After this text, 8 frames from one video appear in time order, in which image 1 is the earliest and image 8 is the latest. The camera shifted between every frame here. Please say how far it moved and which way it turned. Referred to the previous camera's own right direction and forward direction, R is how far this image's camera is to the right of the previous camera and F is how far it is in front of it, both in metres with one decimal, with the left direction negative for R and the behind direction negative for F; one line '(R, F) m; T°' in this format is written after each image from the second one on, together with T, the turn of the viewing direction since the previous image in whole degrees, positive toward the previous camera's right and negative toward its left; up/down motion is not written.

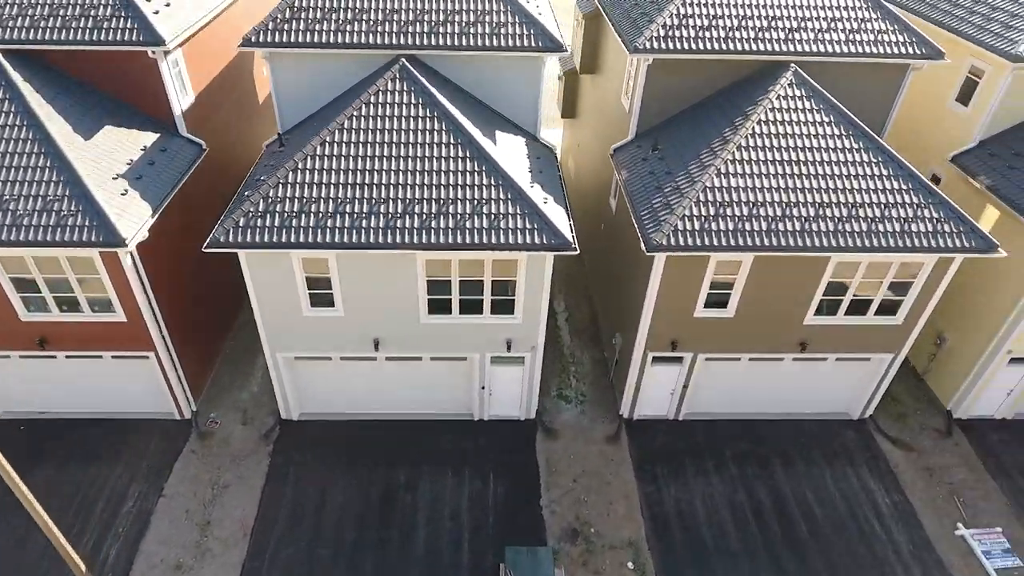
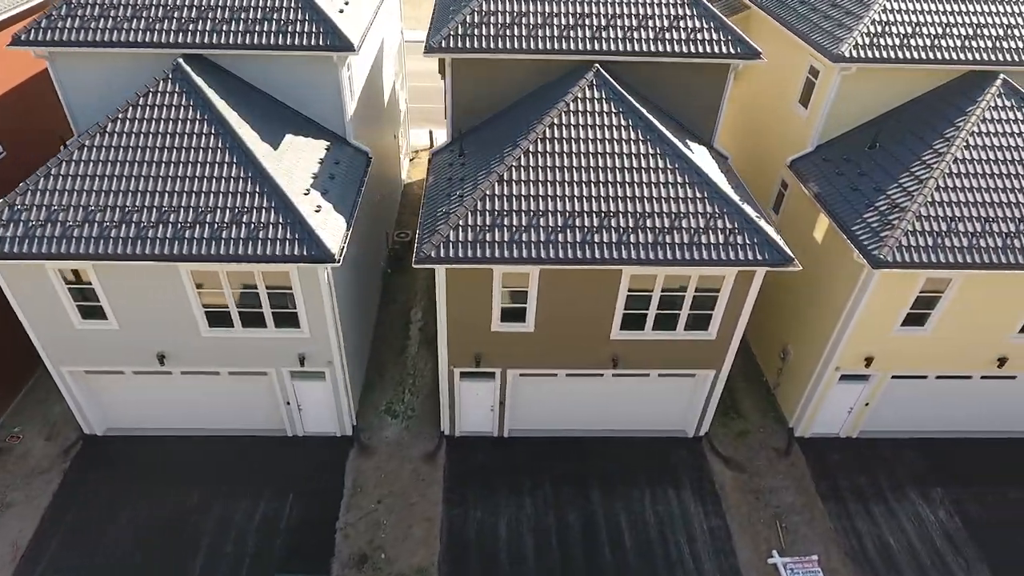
(+4.5, +0.7) m; 0°
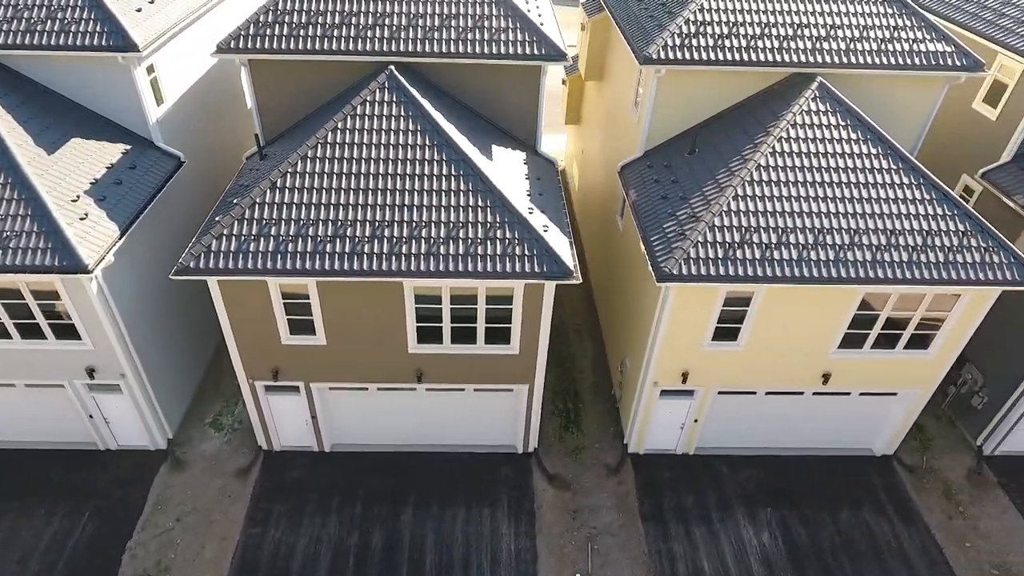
(+4.2, +0.6) m; 0°
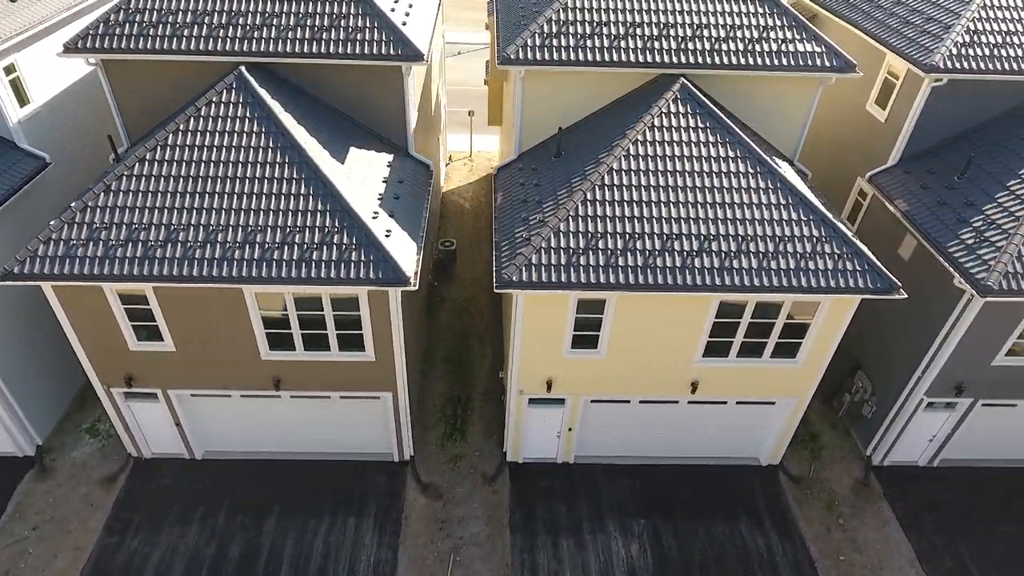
(+2.9, +0.3) m; 0°
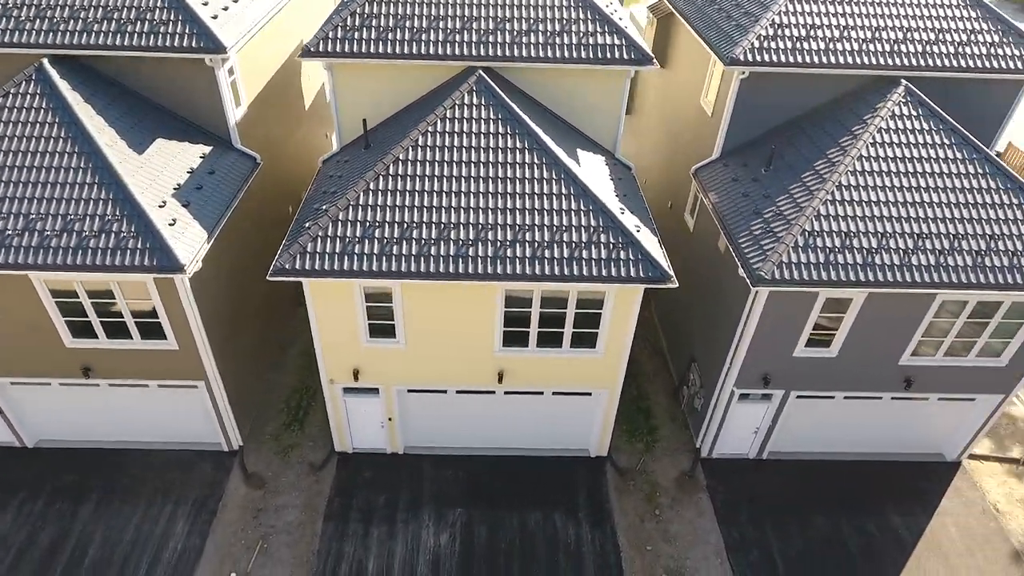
(+4.0, -0.1) m; 0°
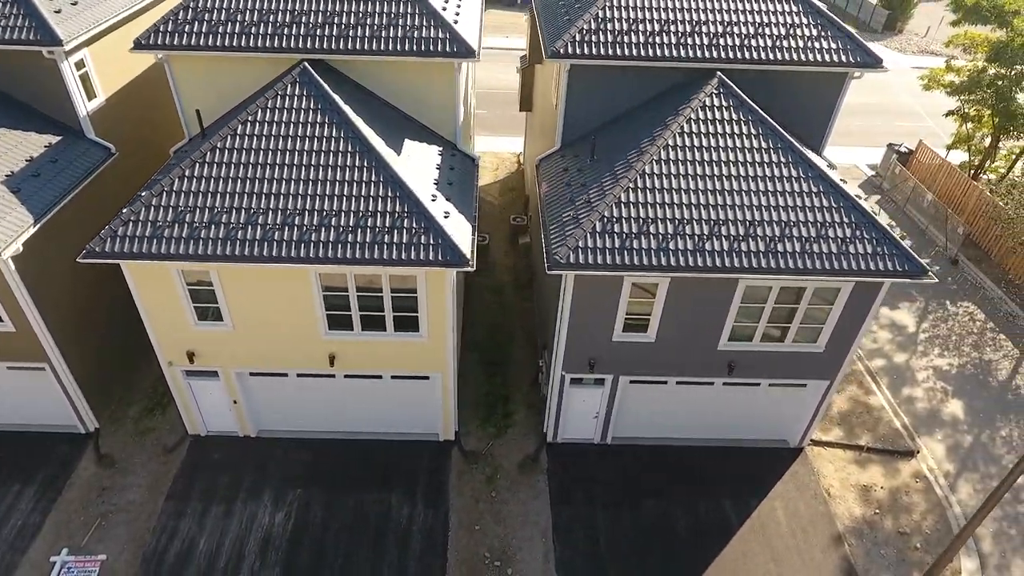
(+3.7, -0.4) m; 0°
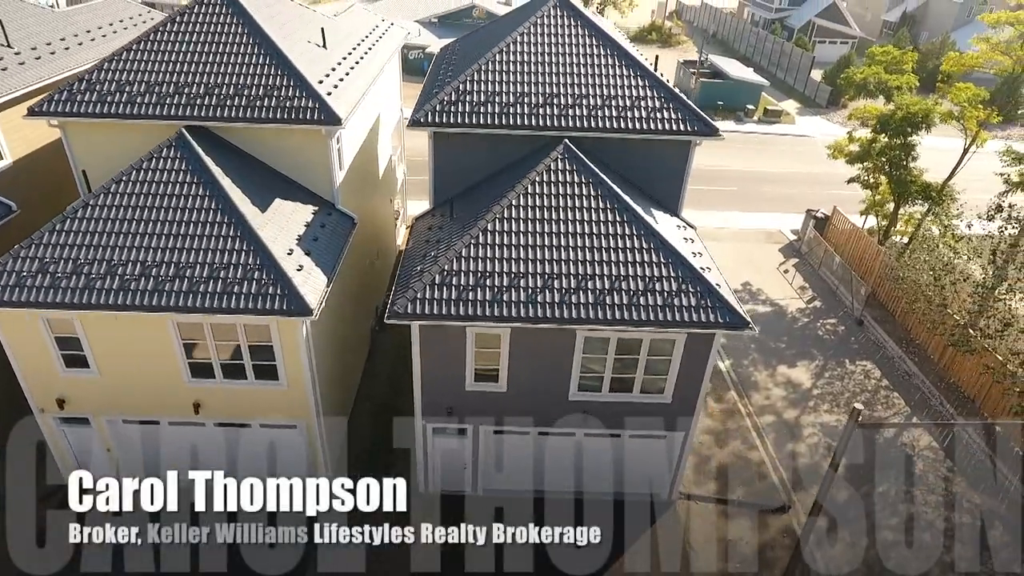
(+3.1, -0.6) m; 0°
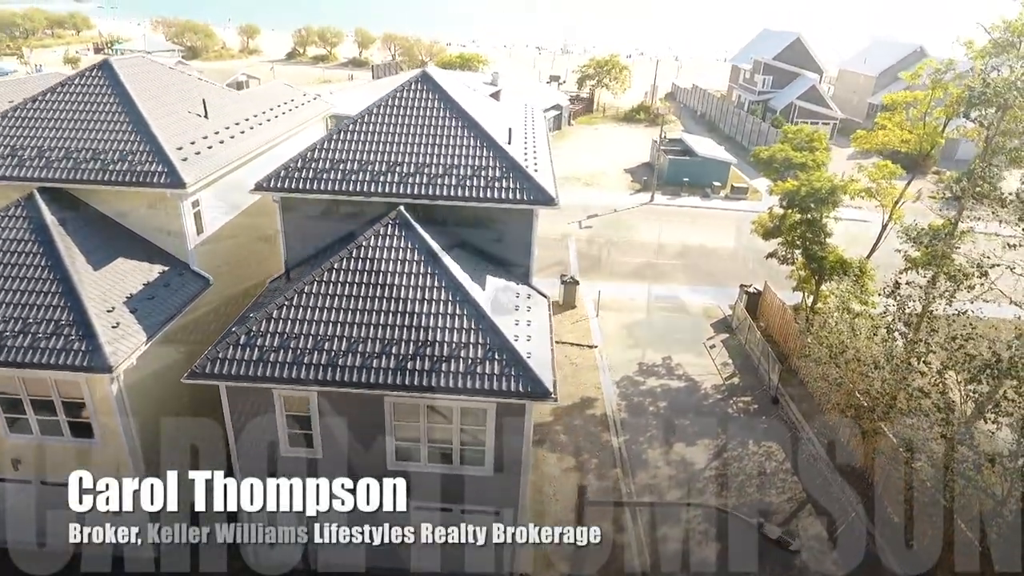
(+4.3, +0.2) m; -2°
